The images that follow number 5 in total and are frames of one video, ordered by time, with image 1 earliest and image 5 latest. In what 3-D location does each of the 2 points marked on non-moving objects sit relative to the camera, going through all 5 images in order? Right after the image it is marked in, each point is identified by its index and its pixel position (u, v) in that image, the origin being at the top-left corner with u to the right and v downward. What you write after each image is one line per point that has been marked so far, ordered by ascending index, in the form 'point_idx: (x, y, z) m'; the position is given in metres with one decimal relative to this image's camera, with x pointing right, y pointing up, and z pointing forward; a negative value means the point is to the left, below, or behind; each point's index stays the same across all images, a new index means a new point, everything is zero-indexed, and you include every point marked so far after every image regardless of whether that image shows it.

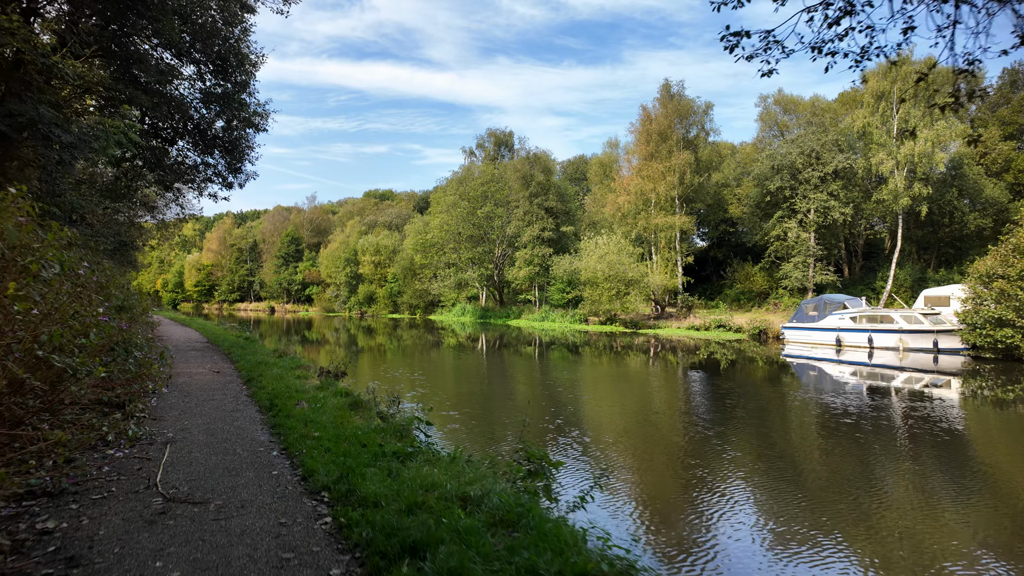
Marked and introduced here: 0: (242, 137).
0: (-5.8, +3.2, +10.7) m
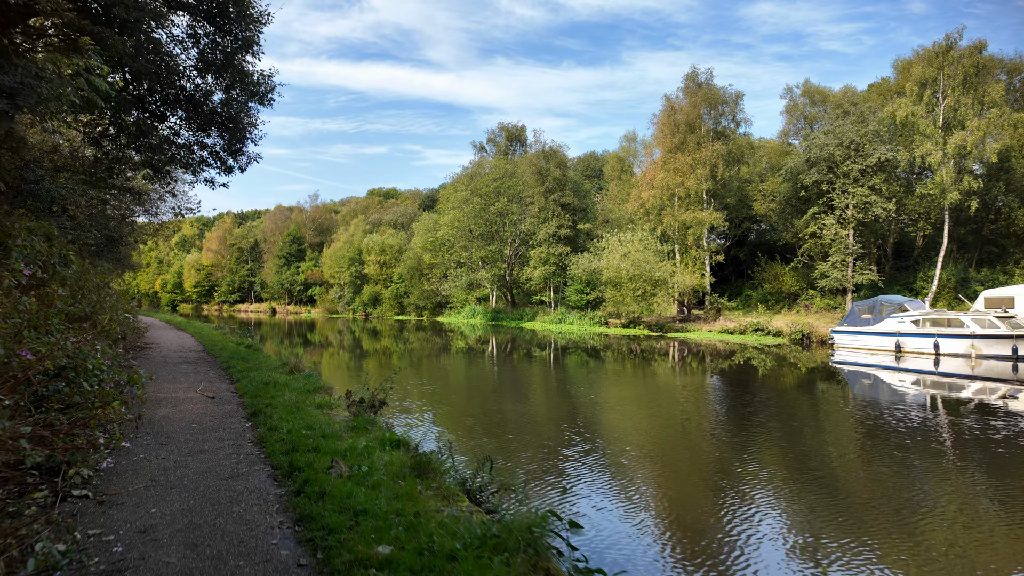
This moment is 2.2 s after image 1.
0: (-4.9, +3.2, +9.2) m
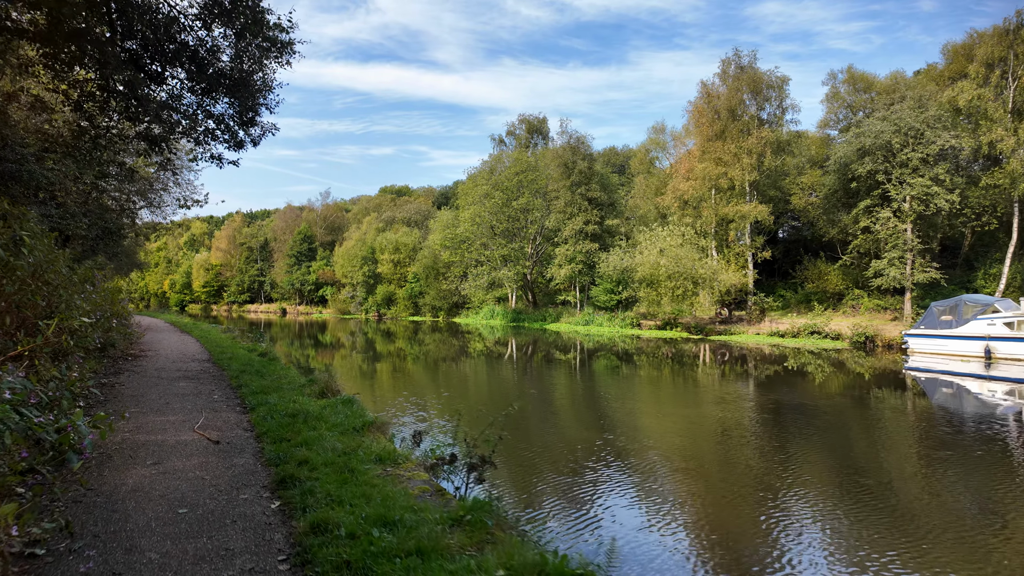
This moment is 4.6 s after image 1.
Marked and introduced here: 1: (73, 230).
0: (-3.9, +3.3, +7.7) m
1: (-8.9, +1.2, +10.2) m
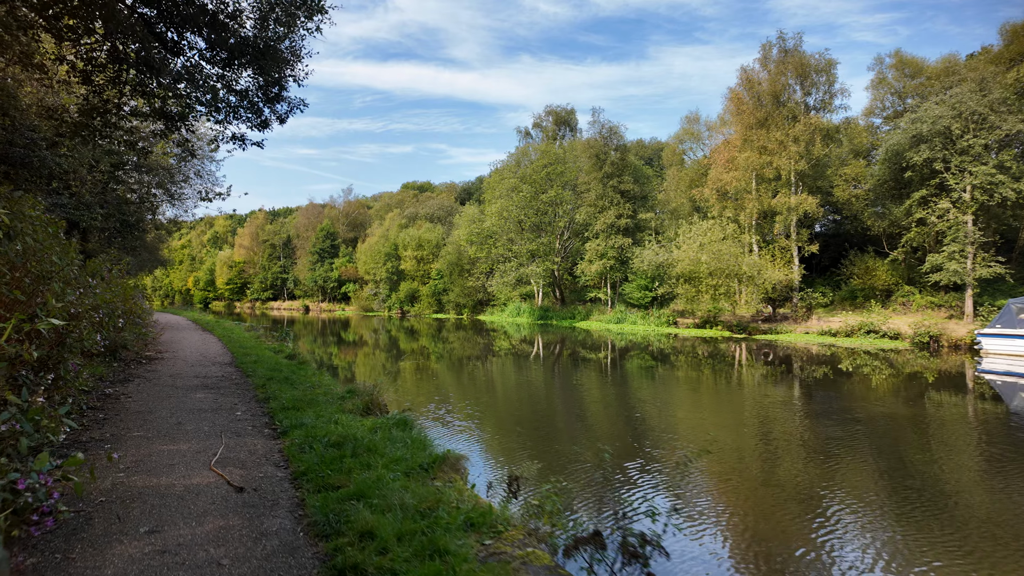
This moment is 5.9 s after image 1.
0: (-3.1, +3.3, +6.9) m
1: (-8.0, +1.3, +9.6) m
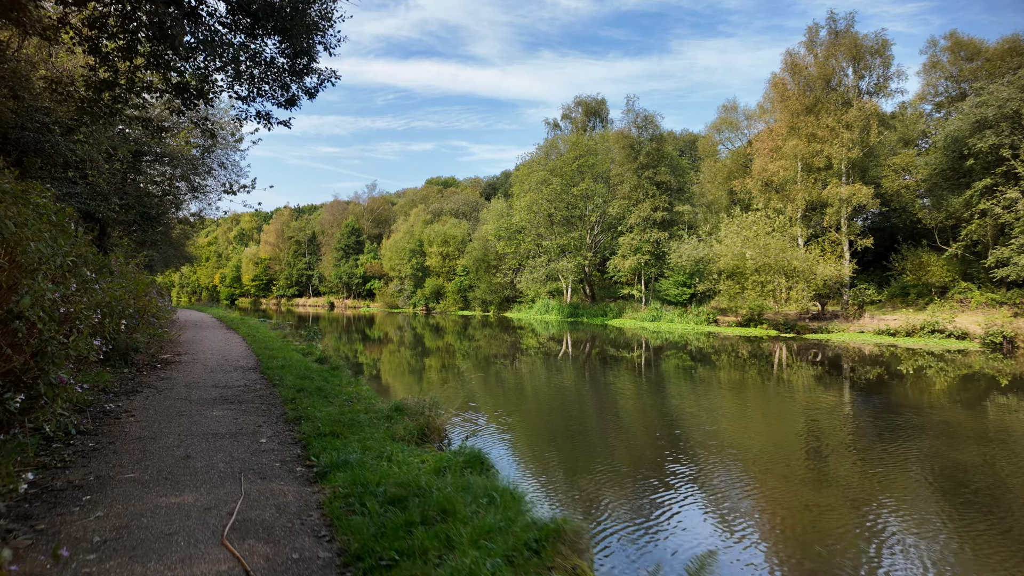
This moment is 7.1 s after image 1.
0: (-2.4, +3.4, +6.1) m
1: (-7.2, +1.3, +9.0) m
